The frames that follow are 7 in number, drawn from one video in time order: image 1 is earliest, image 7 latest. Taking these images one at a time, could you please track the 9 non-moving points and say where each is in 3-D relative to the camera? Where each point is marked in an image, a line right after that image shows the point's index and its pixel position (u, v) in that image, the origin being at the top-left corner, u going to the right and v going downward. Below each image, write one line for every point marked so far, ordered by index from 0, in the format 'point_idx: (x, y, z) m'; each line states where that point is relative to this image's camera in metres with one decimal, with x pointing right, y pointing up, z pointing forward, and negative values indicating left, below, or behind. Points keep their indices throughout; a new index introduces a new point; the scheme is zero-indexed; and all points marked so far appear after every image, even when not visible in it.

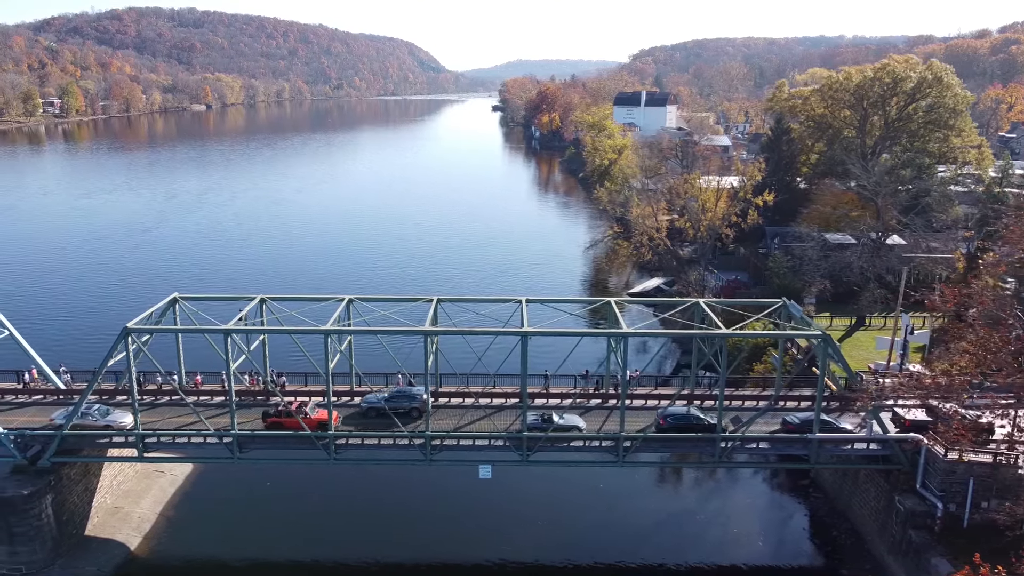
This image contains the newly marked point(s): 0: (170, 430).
0: (-8.6, -3.6, +19.4) m
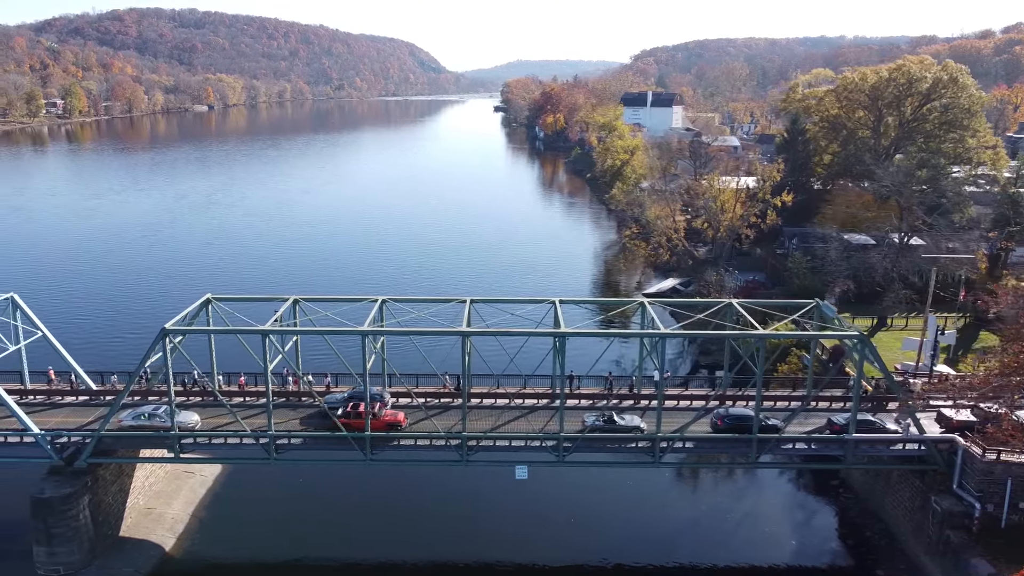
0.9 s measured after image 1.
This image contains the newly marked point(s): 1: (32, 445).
0: (-7.6, -3.6, +19.5) m
1: (-12.1, -3.9, +19.7) m
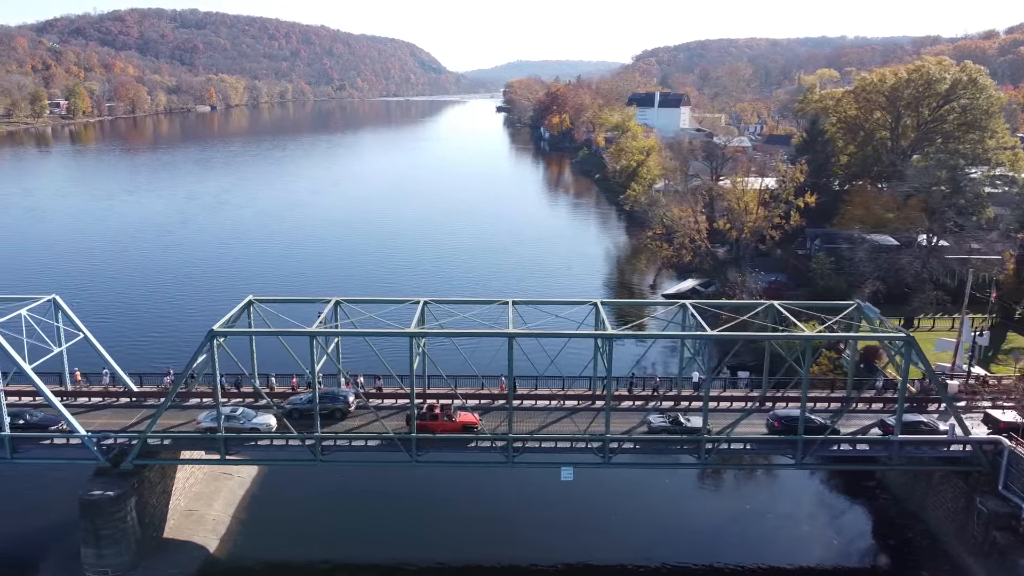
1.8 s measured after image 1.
0: (-6.5, -3.7, +19.5) m
1: (-10.9, -4.0, +19.7) m
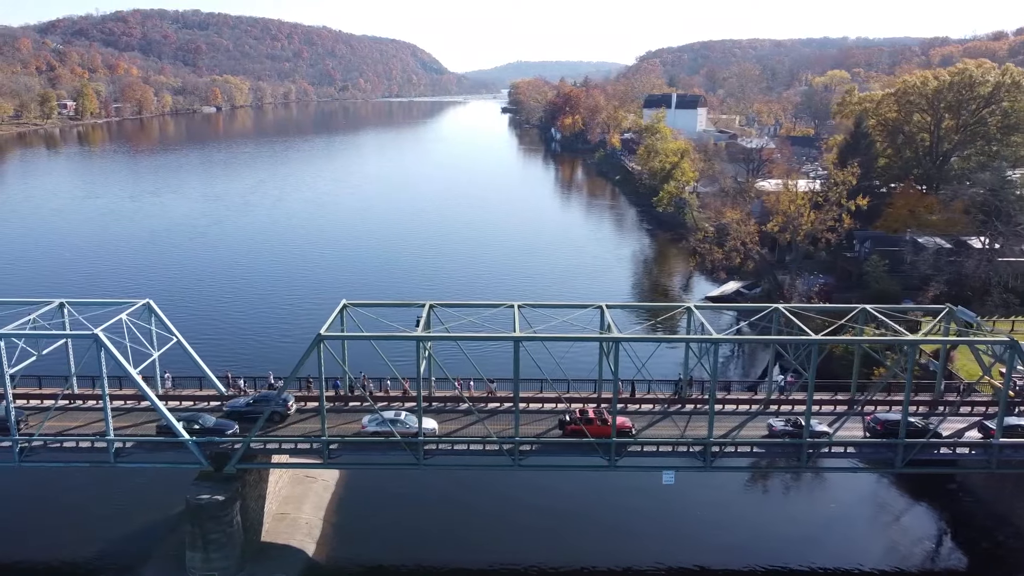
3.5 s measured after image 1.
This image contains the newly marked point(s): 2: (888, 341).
0: (-3.9, -3.8, +19.6) m
1: (-8.3, -4.1, +19.7) m
2: (+8.8, -1.2, +18.2) m
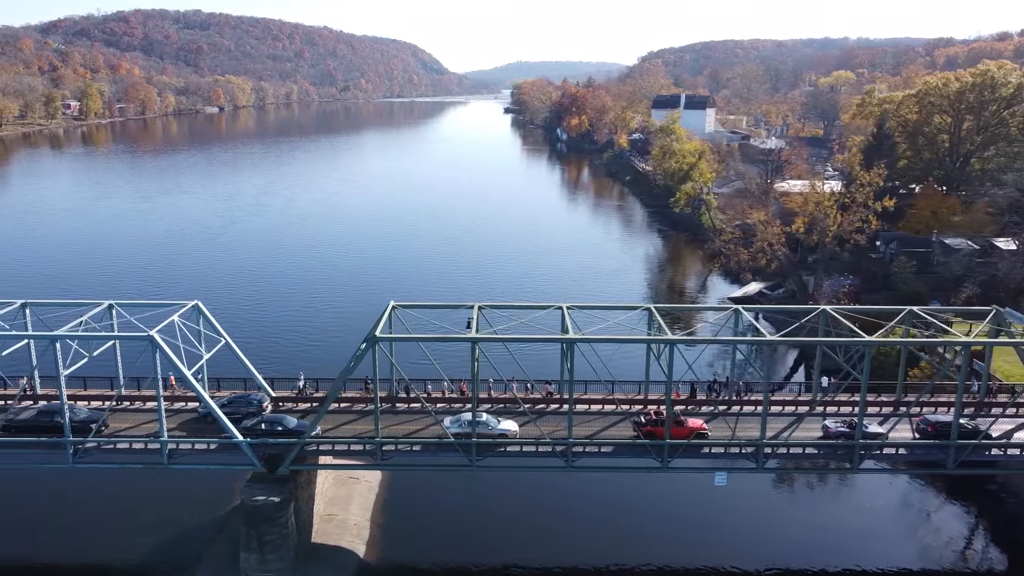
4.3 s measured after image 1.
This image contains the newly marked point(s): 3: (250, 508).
0: (-2.5, -3.8, +19.6) m
1: (-7.0, -4.1, +19.8) m
2: (+10.2, -1.3, +18.3) m
3: (-6.3, -5.3, +18.9) m
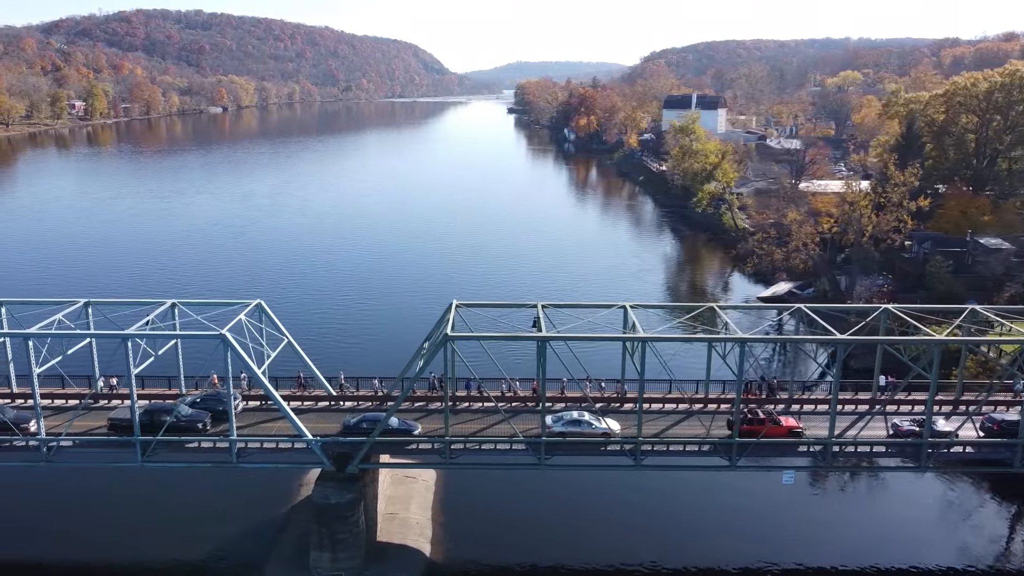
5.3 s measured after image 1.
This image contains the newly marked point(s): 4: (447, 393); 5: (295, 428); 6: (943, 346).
0: (-0.8, -3.8, +19.6) m
1: (-5.2, -4.1, +19.8) m
2: (+11.9, -1.2, +18.3) m
3: (-4.6, -5.3, +18.9) m
4: (-1.6, -2.6, +19.2) m
5: (-5.2, -3.5, +19.2) m
6: (+10.2, -1.4, +18.5) m
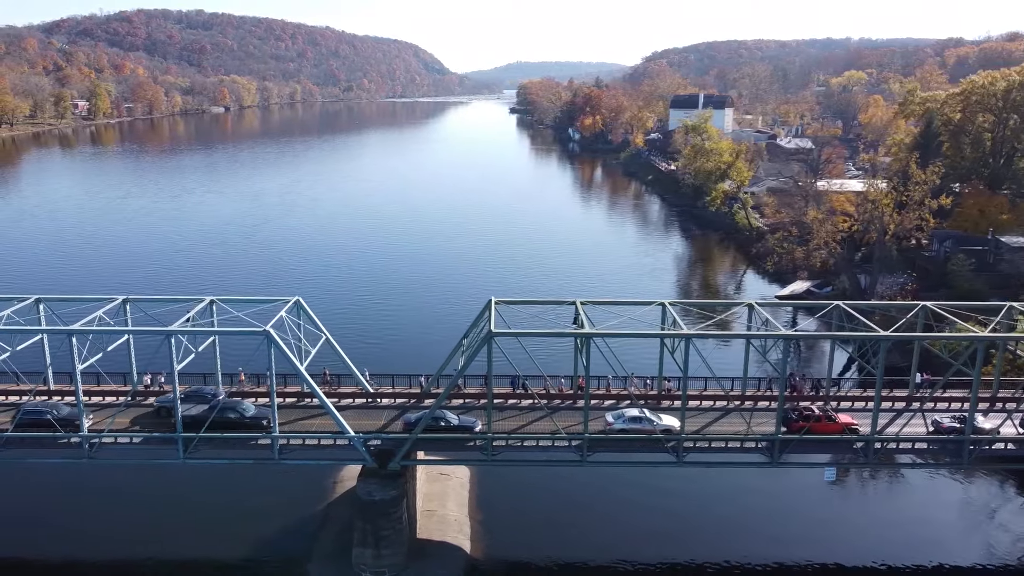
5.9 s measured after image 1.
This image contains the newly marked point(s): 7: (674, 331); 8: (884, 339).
0: (+0.3, -3.7, +19.6) m
1: (-4.2, -4.0, +19.8) m
2: (+13.0, -1.2, +18.4) m
3: (-3.5, -5.2, +18.9) m
4: (-0.5, -2.5, +19.3) m
5: (-4.2, -3.4, +19.2) m
6: (+11.3, -1.3, +18.5) m
7: (+3.9, -1.1, +18.8) m
8: (+9.3, -1.2, +19.2) m
